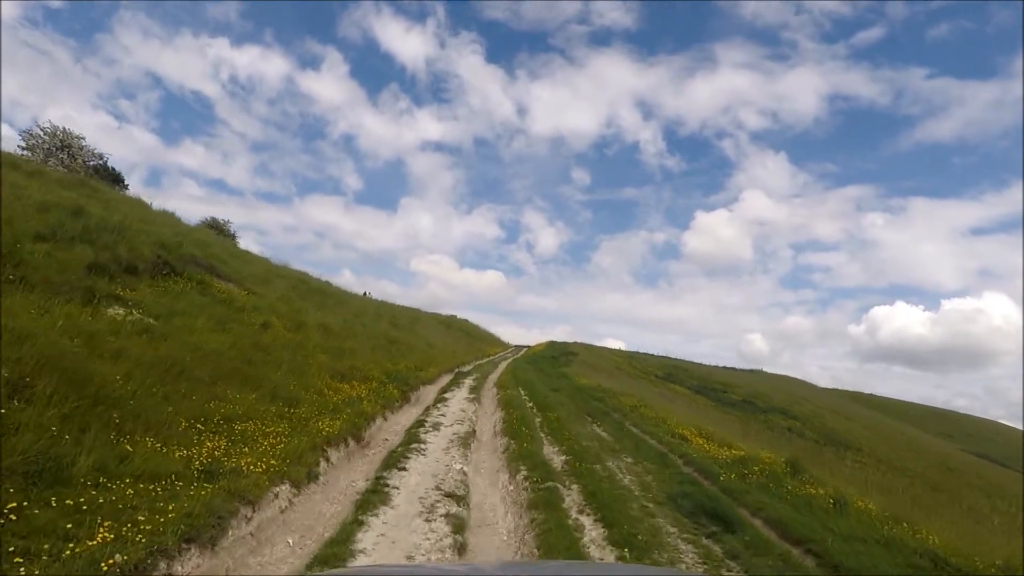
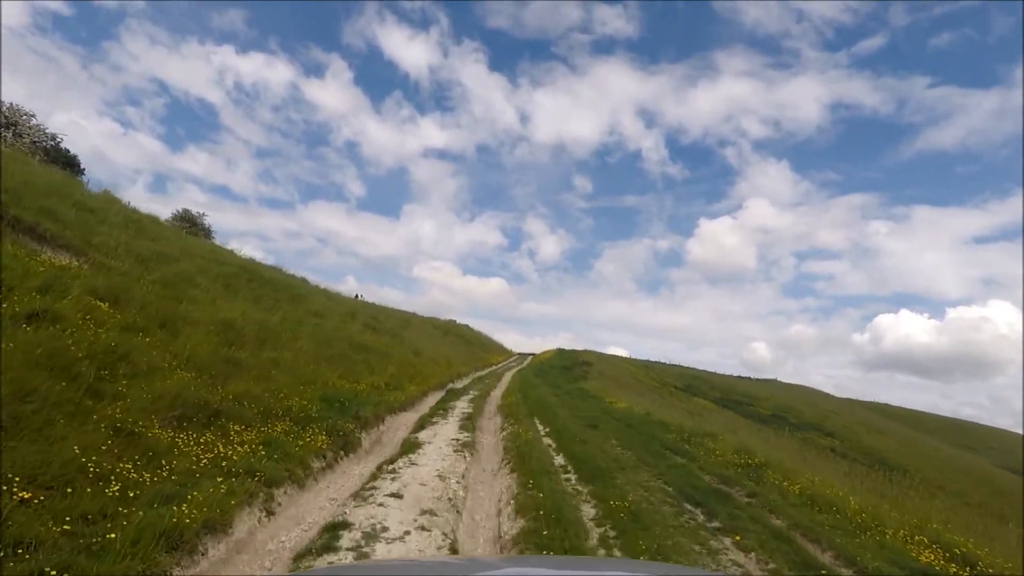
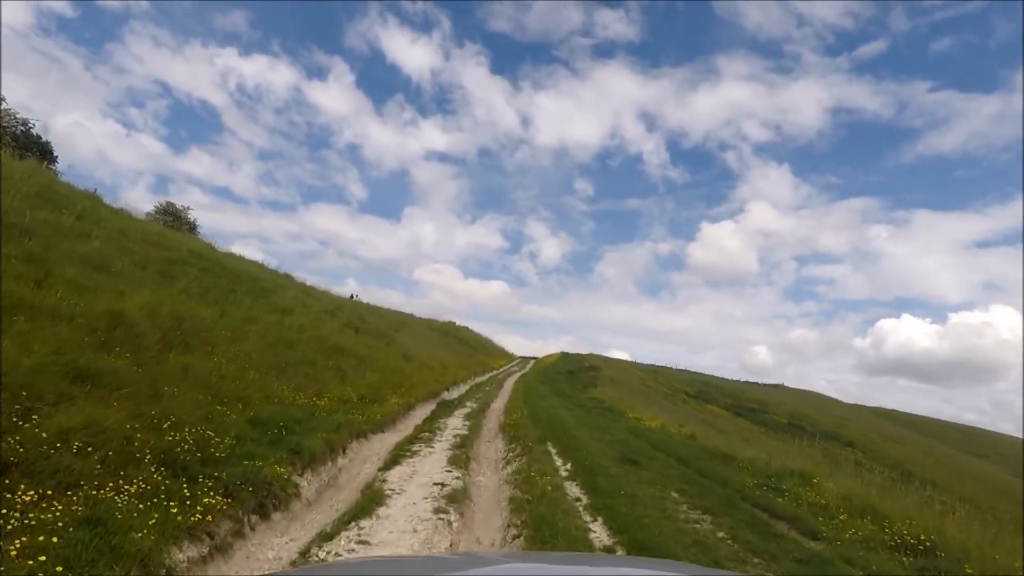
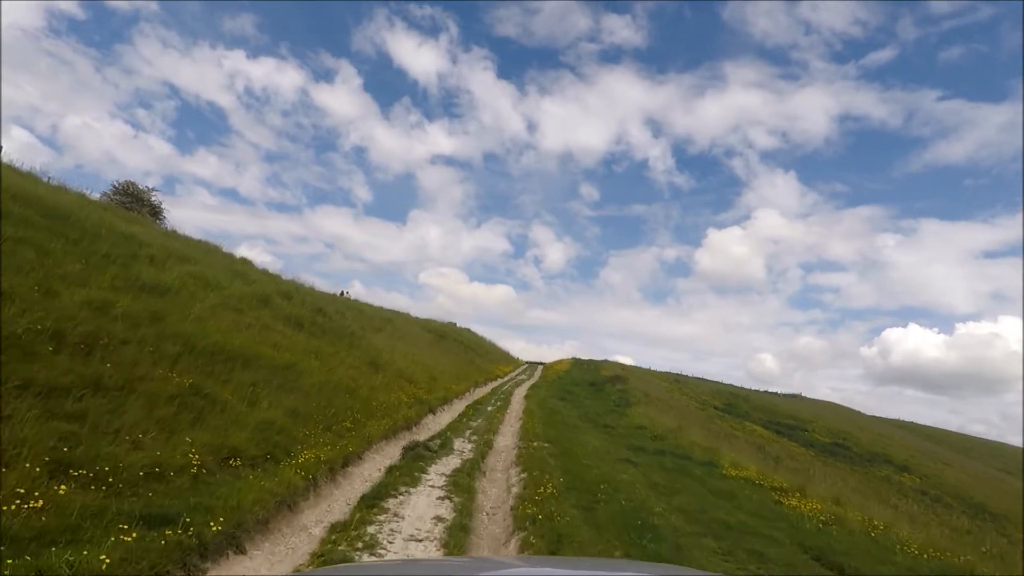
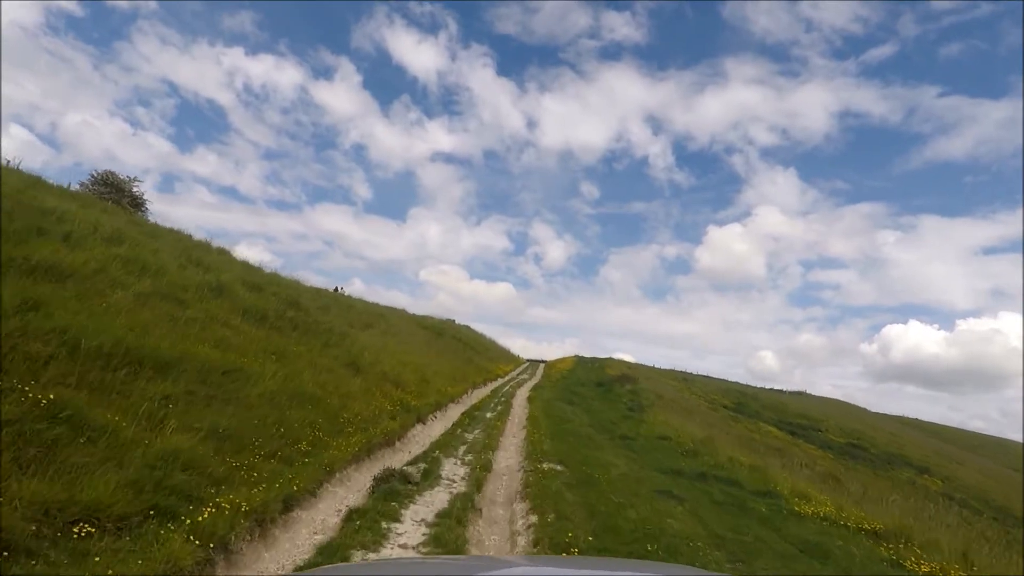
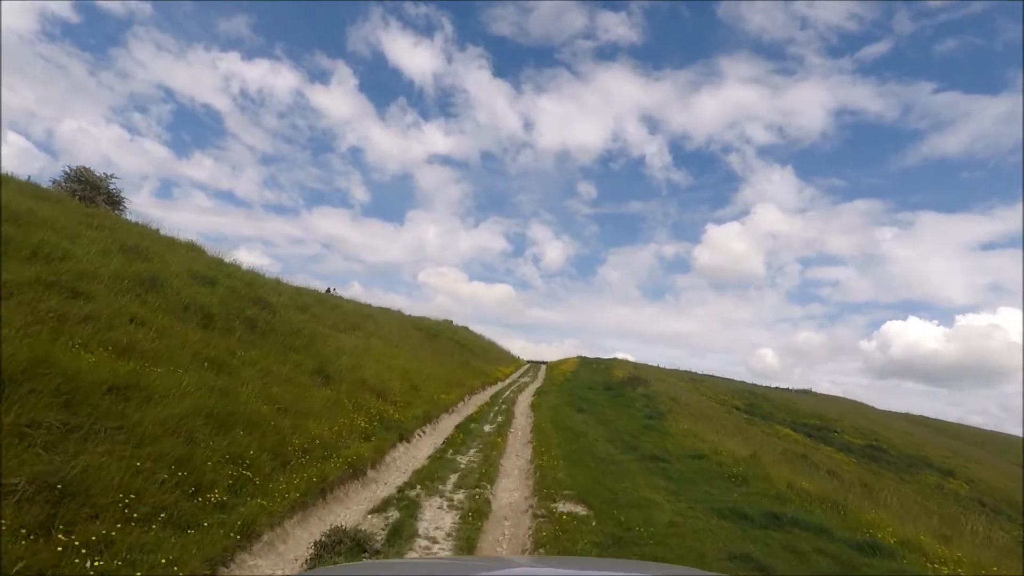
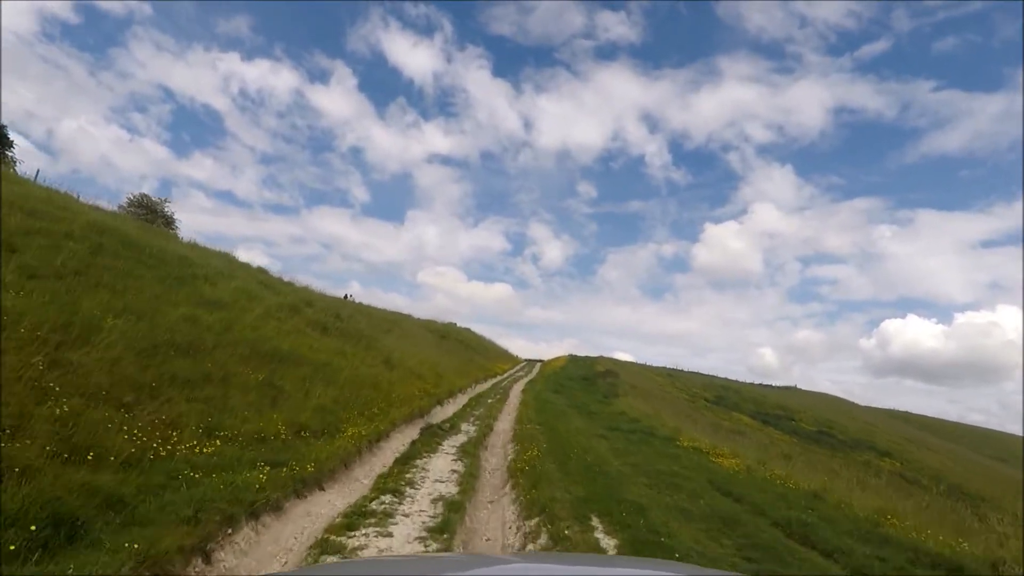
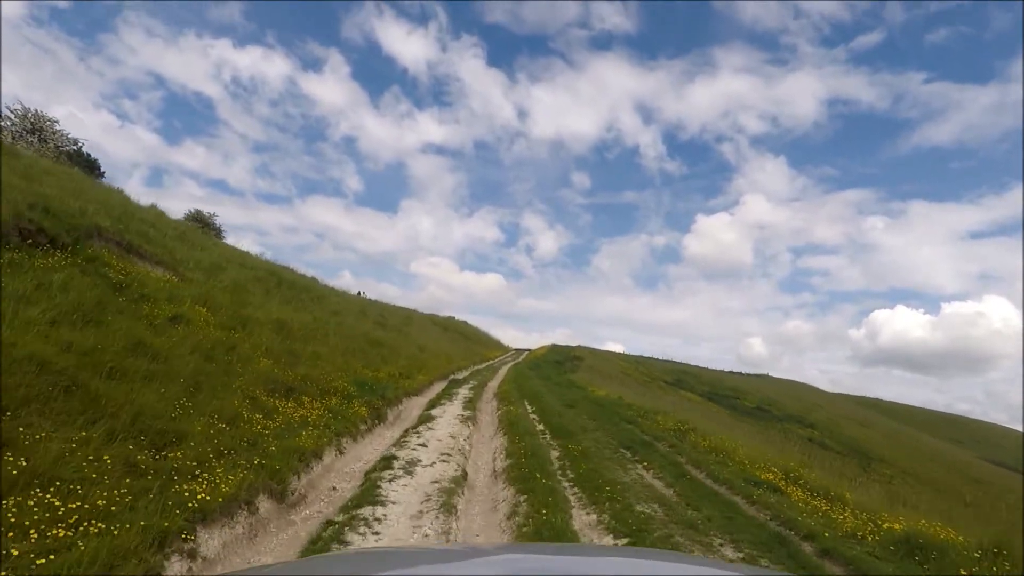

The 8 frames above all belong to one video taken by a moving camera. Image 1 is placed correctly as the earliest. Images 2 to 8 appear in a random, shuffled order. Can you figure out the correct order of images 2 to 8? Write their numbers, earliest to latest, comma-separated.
8, 2, 3, 7, 4, 5, 6
